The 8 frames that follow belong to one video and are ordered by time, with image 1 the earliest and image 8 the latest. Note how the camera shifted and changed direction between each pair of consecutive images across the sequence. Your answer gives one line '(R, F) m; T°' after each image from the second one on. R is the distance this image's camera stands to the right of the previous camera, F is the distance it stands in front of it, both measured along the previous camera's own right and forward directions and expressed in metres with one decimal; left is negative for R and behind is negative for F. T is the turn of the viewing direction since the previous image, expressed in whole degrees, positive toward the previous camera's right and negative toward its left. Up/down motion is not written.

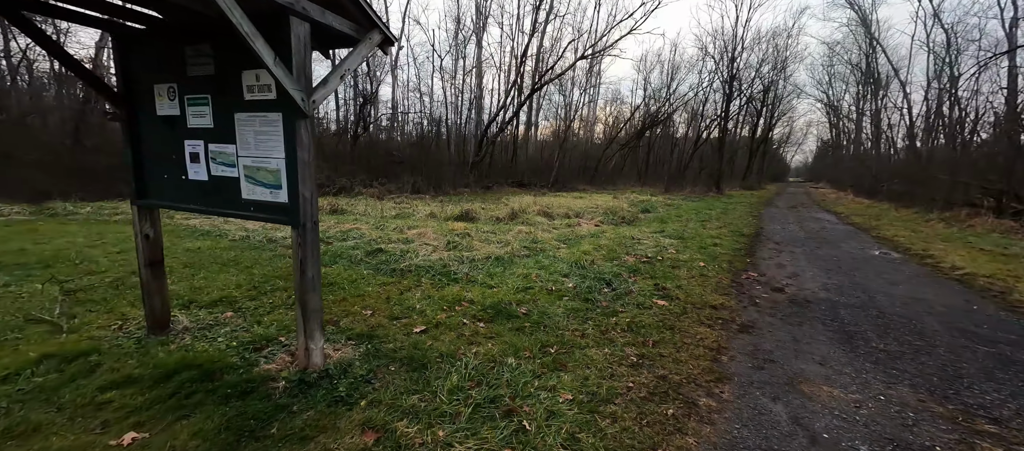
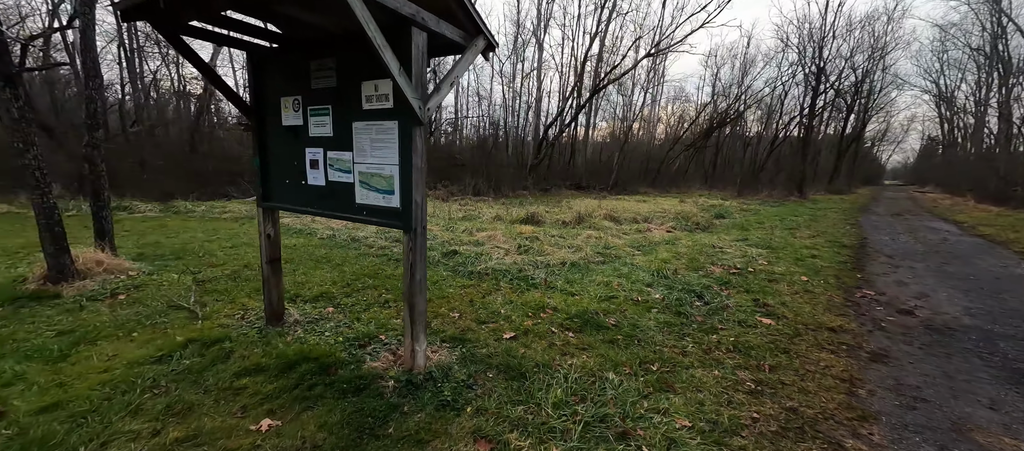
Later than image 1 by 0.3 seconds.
(-0.3, 0.0) m; -8°
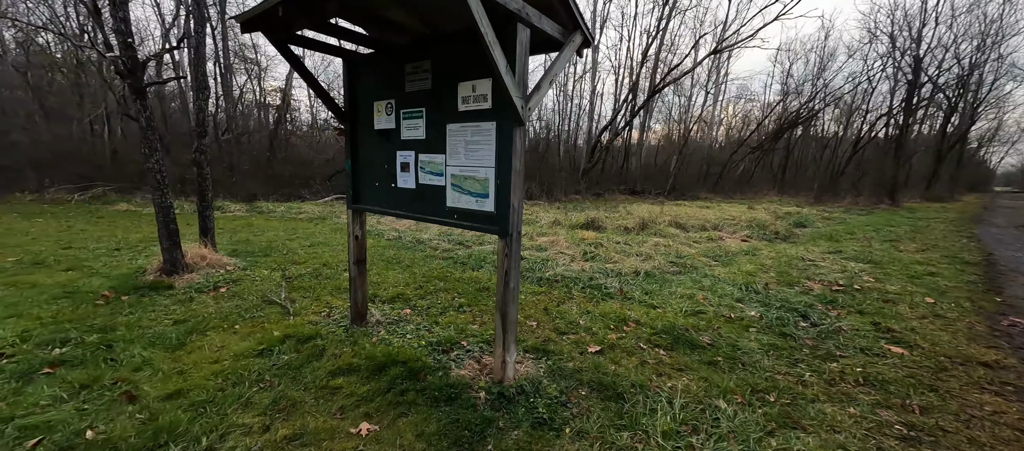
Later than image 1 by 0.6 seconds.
(-0.3, +0.1) m; -7°
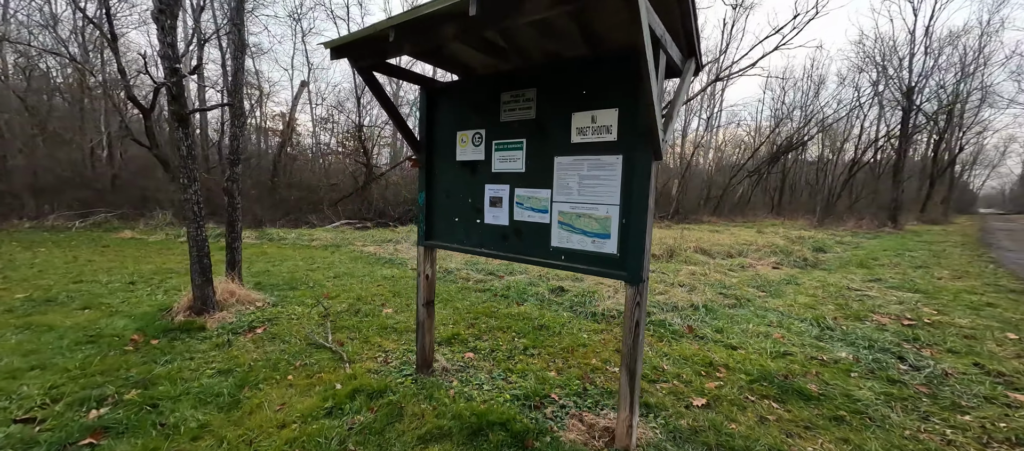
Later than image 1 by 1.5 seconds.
(-0.8, +0.3) m; +1°
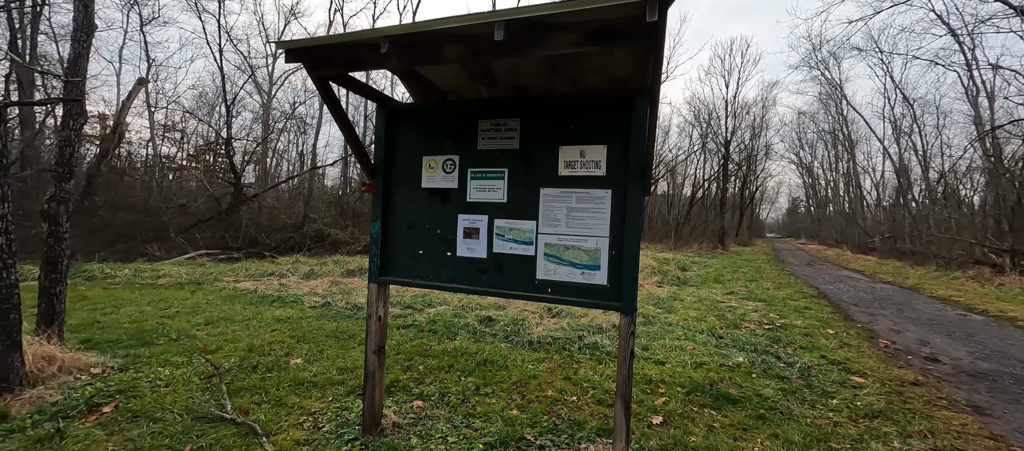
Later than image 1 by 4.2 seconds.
(-0.7, +0.2) m; +17°
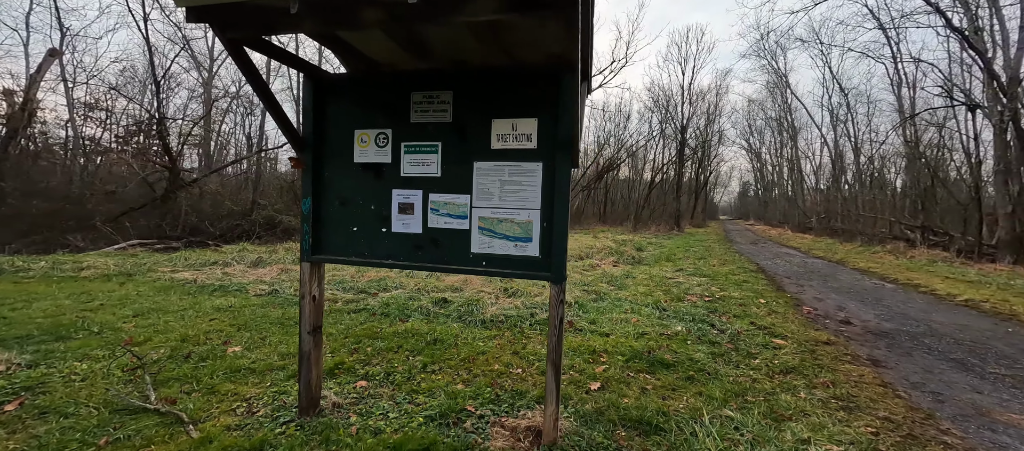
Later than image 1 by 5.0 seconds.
(+0.2, 0.0) m; +5°
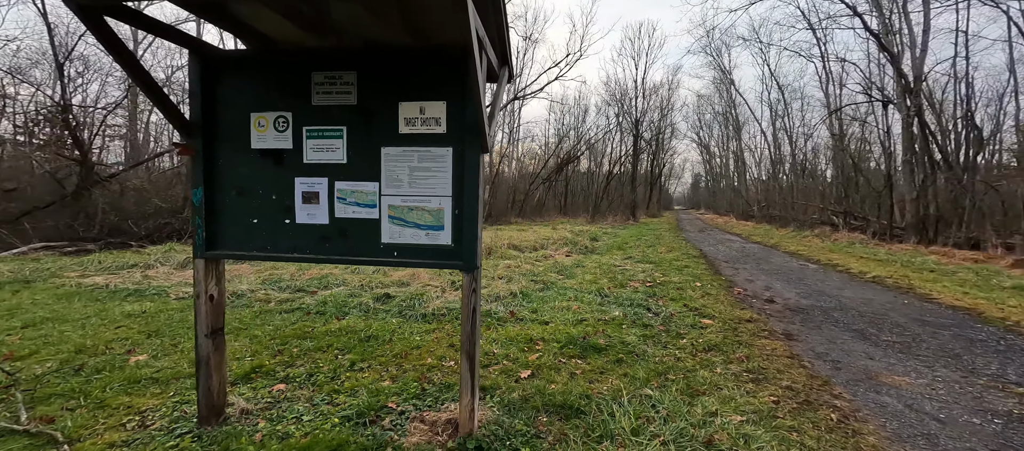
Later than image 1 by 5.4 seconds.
(+0.3, +0.1) m; +6°
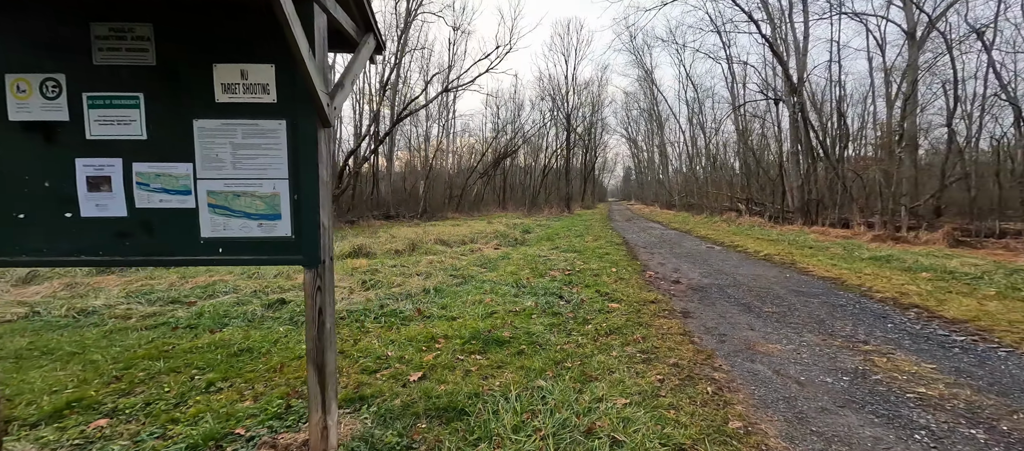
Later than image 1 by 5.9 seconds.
(+0.4, +0.2) m; +9°
